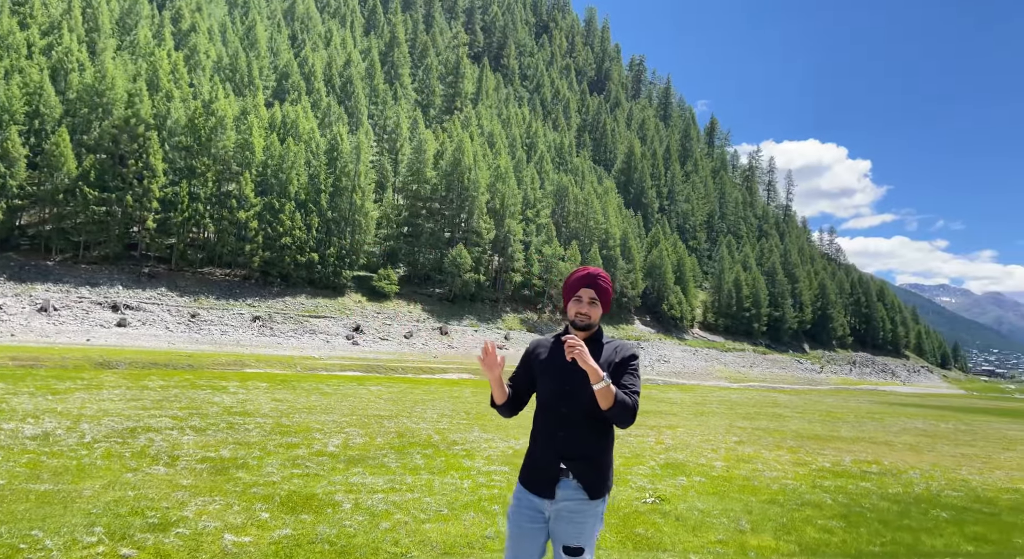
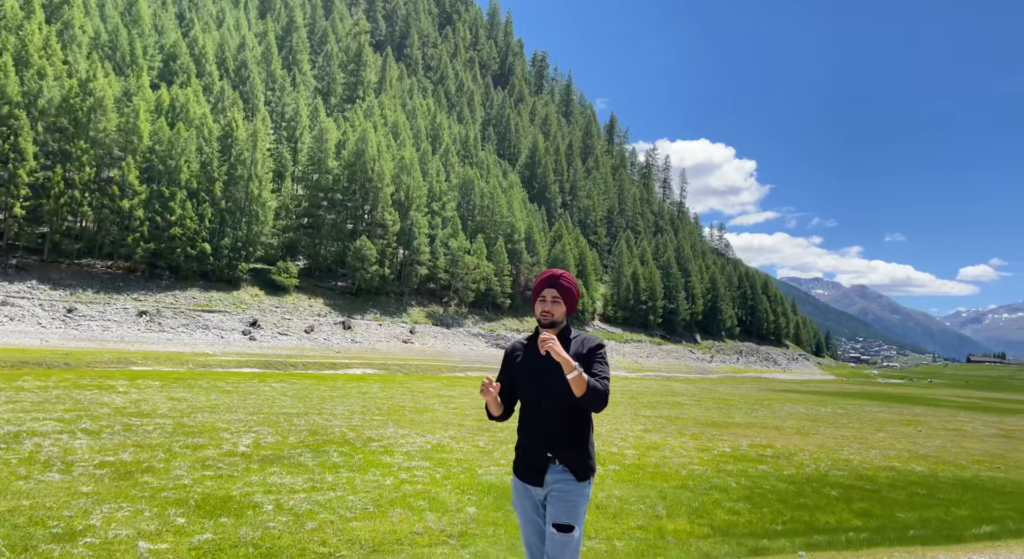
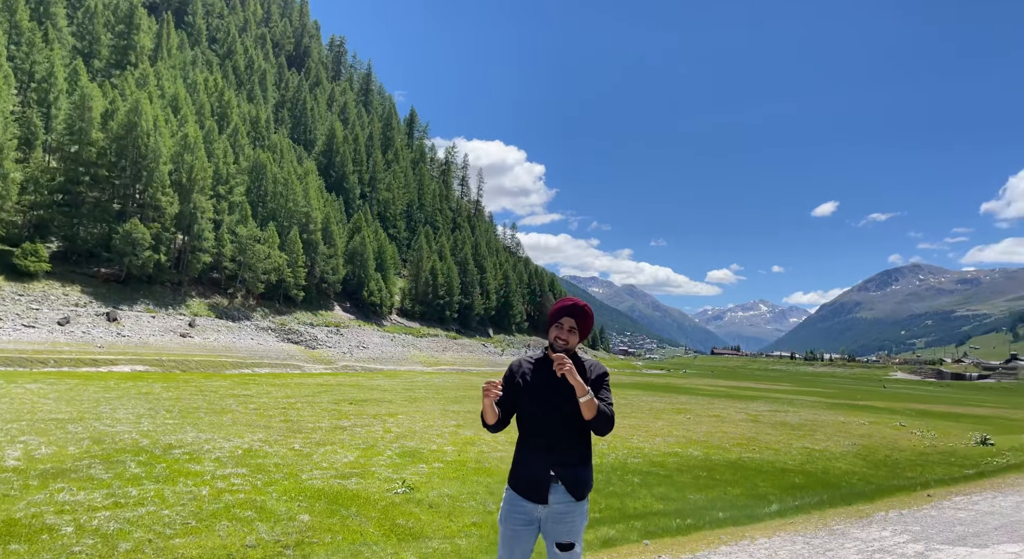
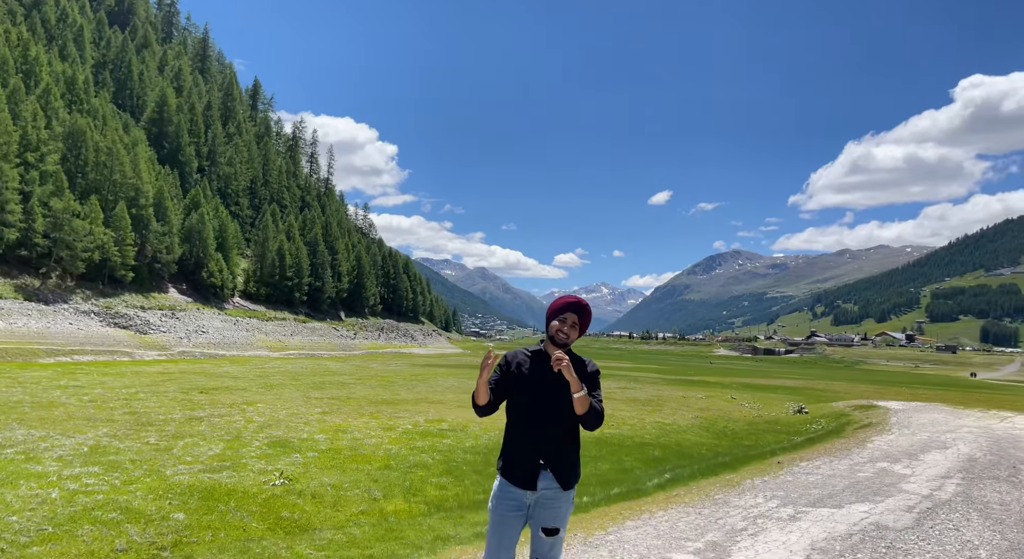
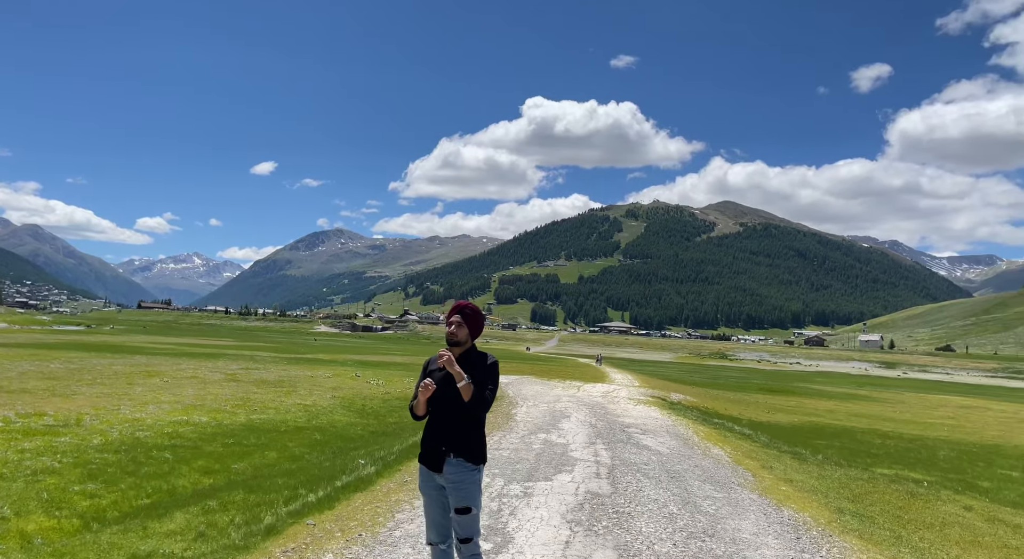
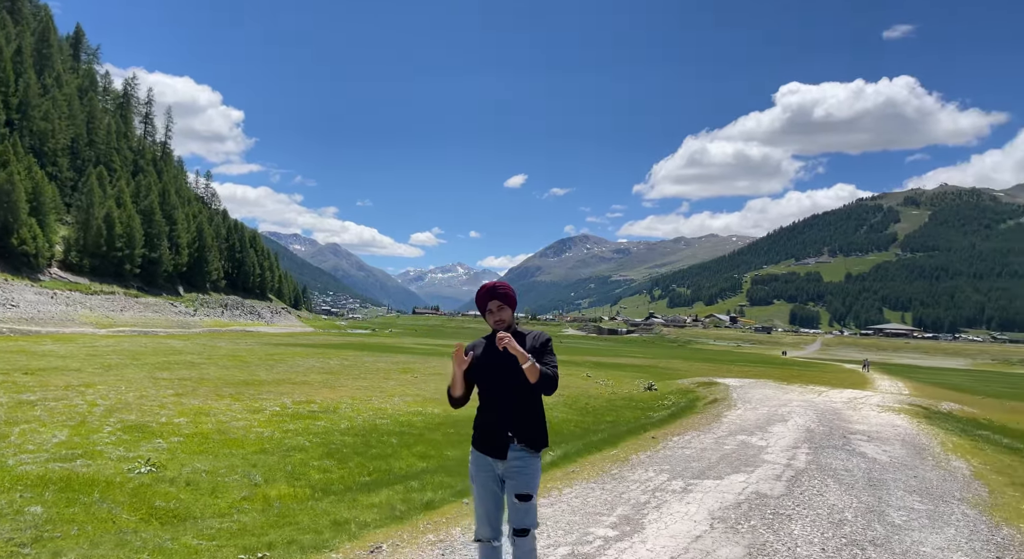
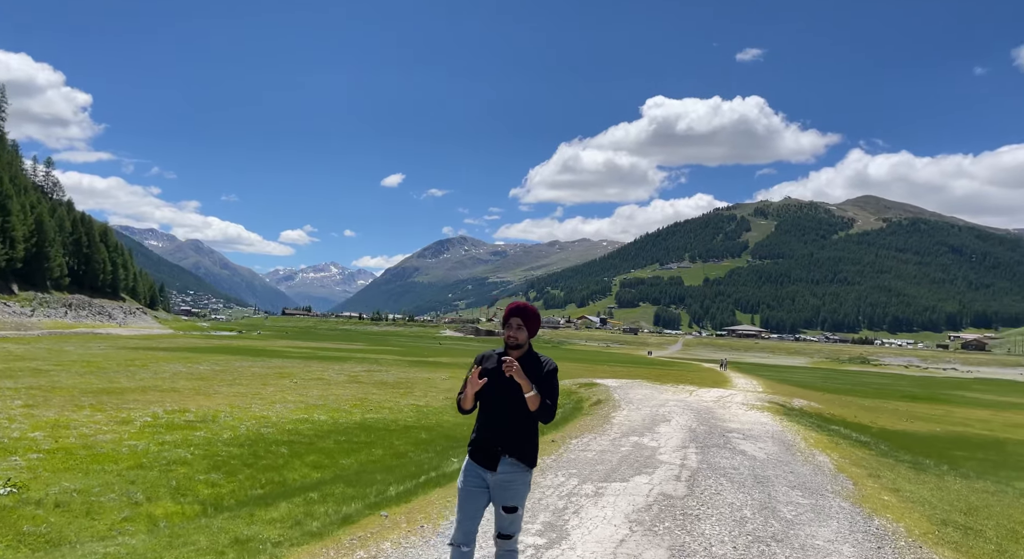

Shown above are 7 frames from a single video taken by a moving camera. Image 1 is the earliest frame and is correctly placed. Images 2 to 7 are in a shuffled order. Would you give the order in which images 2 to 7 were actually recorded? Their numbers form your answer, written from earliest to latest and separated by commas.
2, 3, 4, 6, 7, 5
